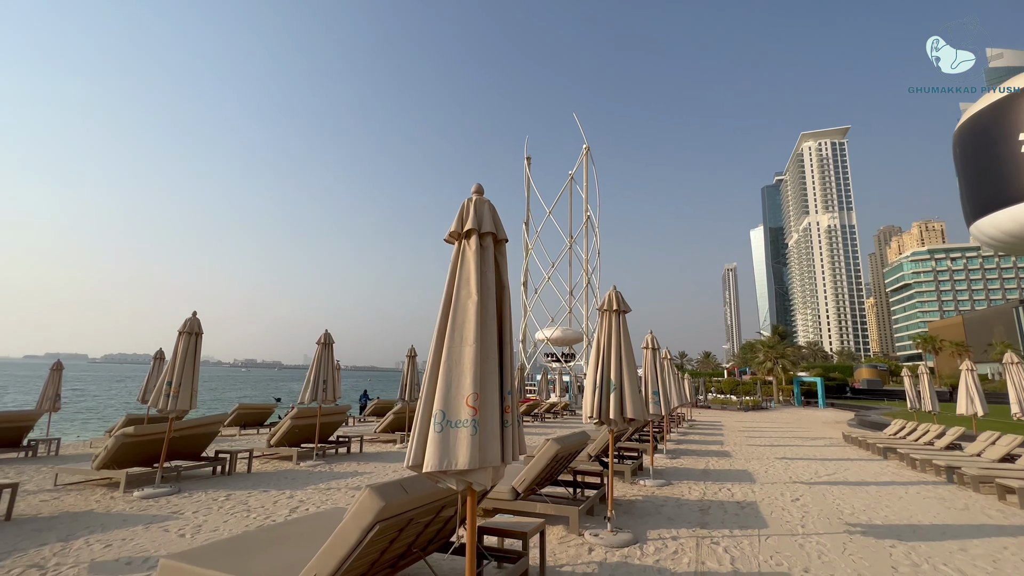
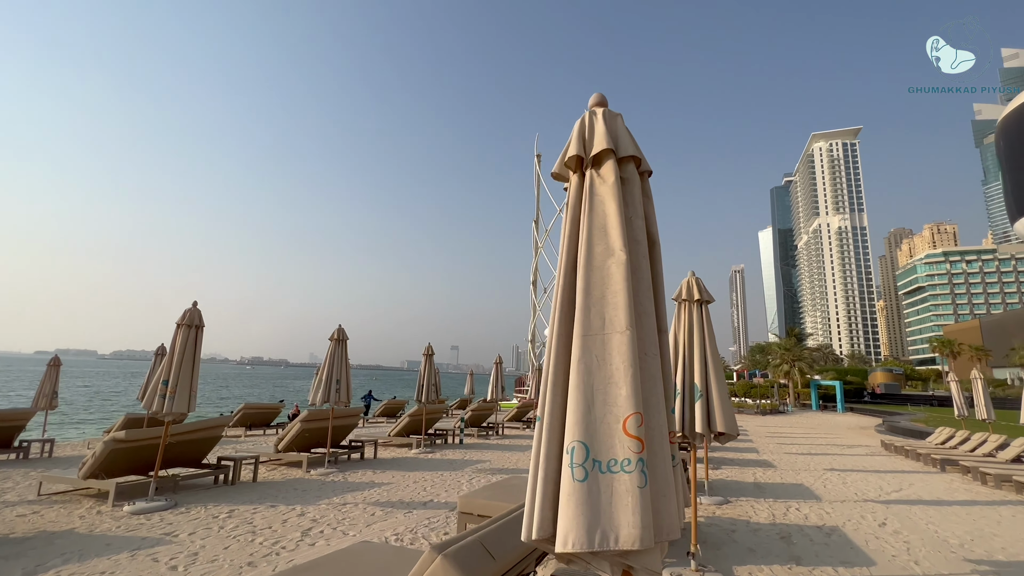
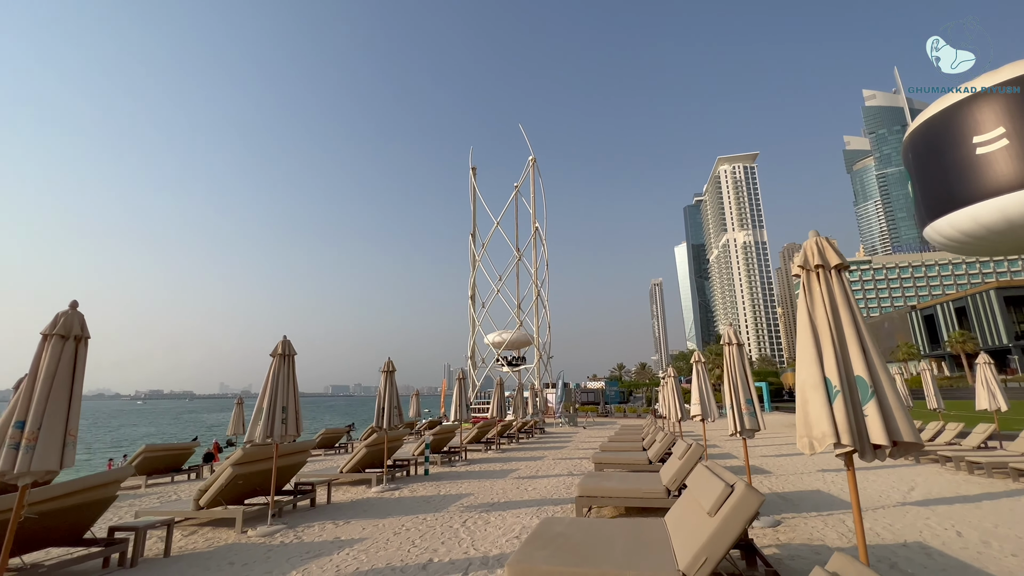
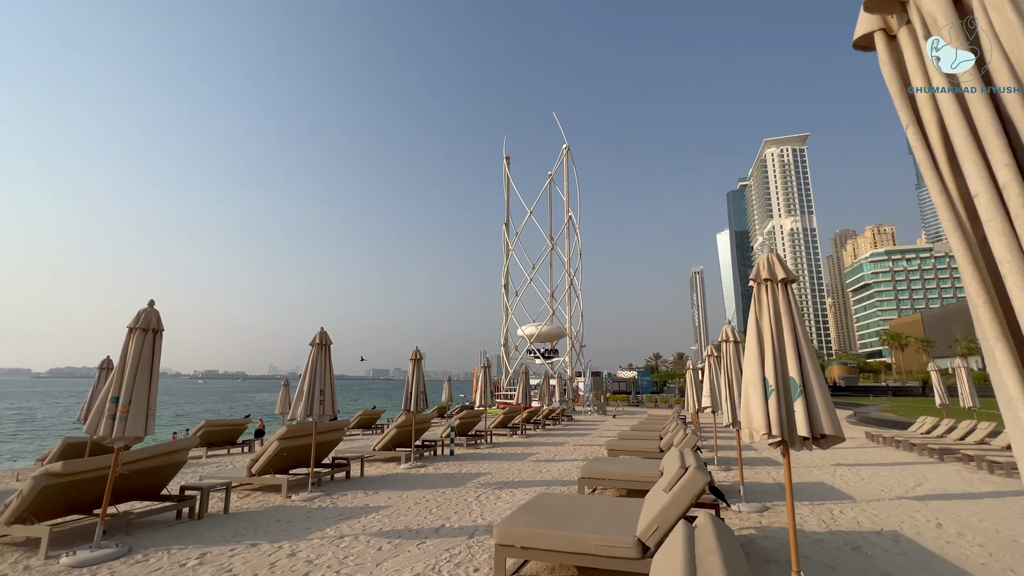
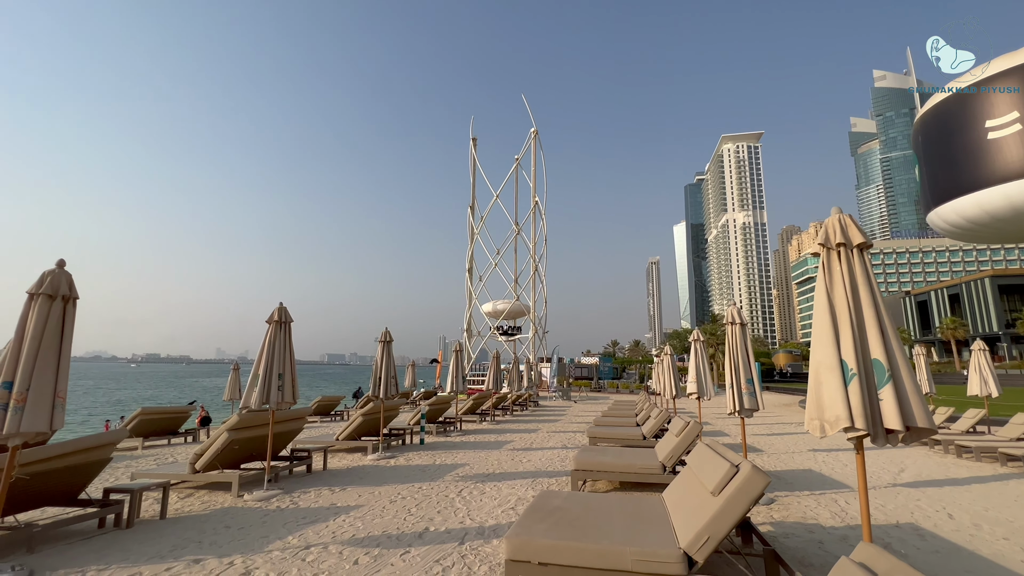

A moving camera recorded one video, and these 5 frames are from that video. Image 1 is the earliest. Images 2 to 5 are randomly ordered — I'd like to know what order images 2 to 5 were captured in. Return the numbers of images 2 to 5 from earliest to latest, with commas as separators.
2, 4, 3, 5
